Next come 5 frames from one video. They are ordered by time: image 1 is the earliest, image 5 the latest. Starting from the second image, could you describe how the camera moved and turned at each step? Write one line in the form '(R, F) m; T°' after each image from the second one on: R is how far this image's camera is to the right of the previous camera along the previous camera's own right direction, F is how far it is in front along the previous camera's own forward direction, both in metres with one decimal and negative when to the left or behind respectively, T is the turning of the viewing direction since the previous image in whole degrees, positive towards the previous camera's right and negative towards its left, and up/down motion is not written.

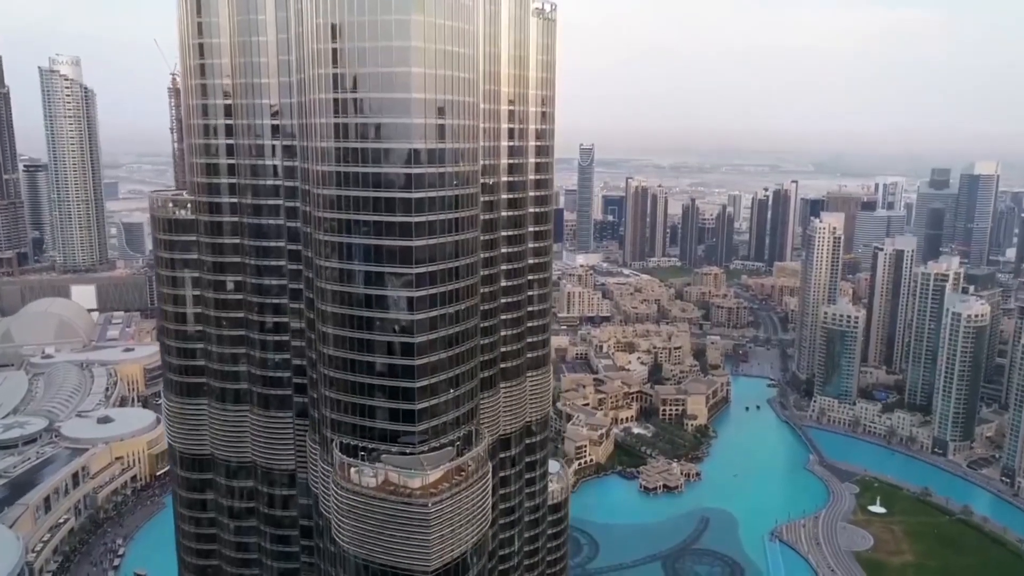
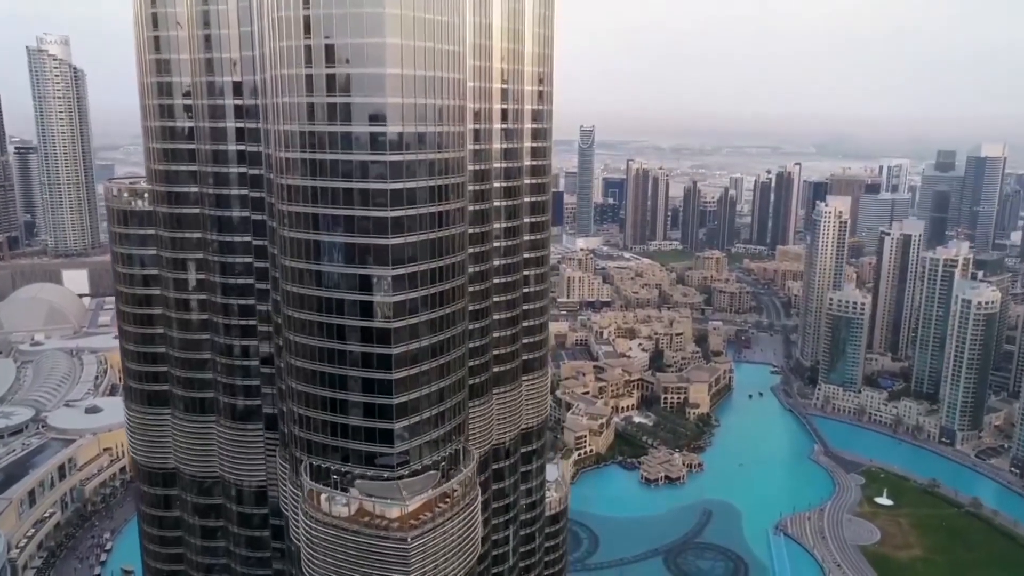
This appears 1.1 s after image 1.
(+0.2, +2.3) m; 0°
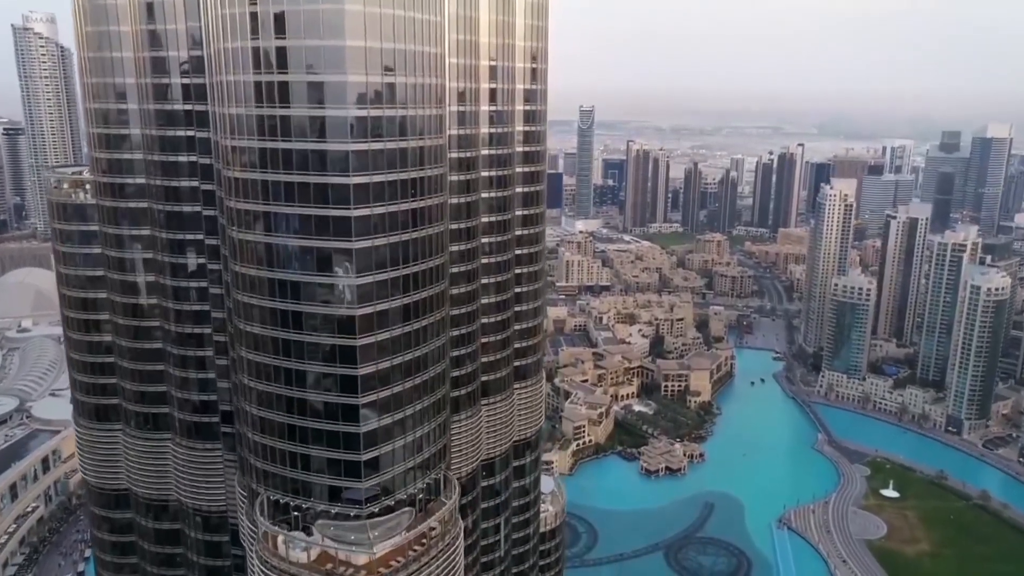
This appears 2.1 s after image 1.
(+0.3, +2.4) m; 0°
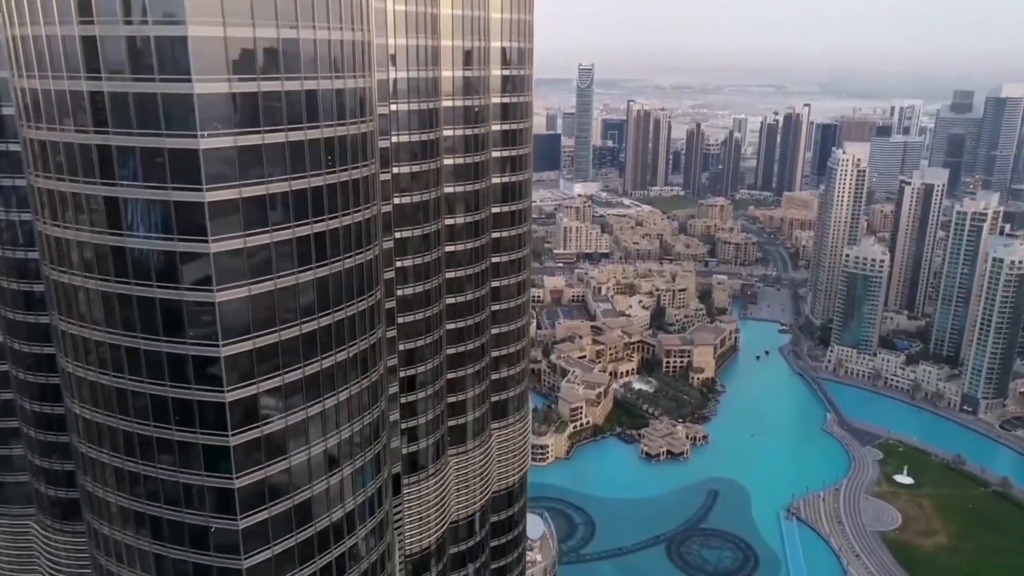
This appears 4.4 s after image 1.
(+0.5, +5.0) m; 0°
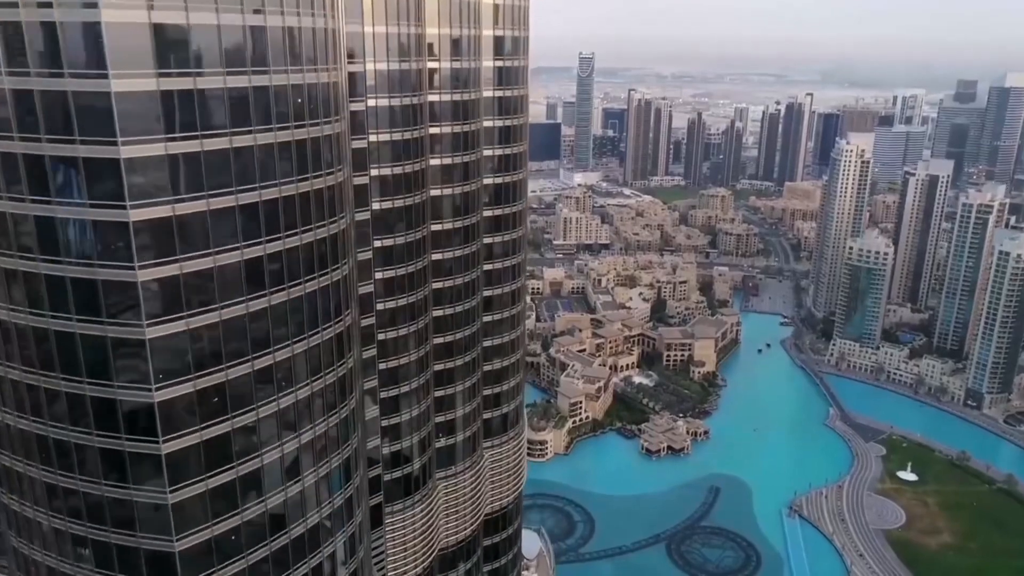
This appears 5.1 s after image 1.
(+0.1, +1.3) m; 0°
